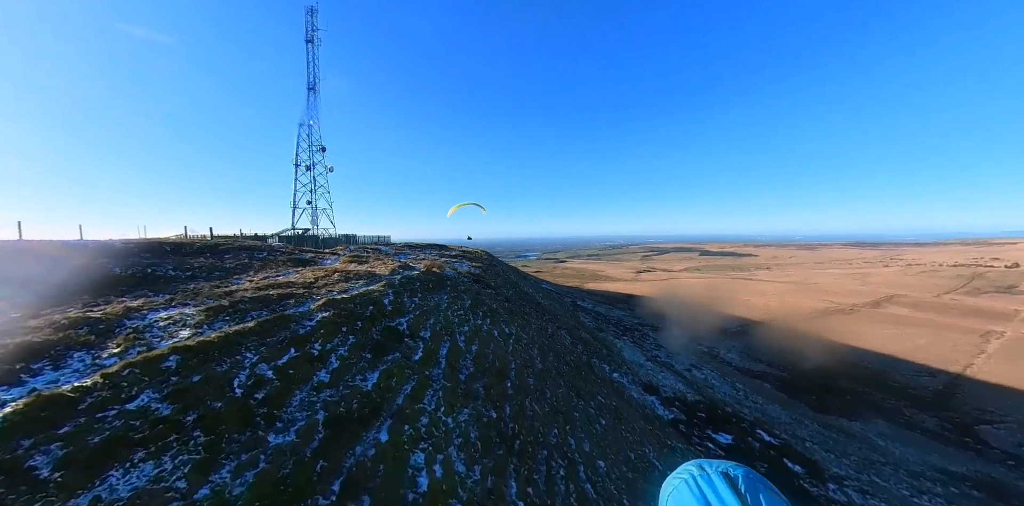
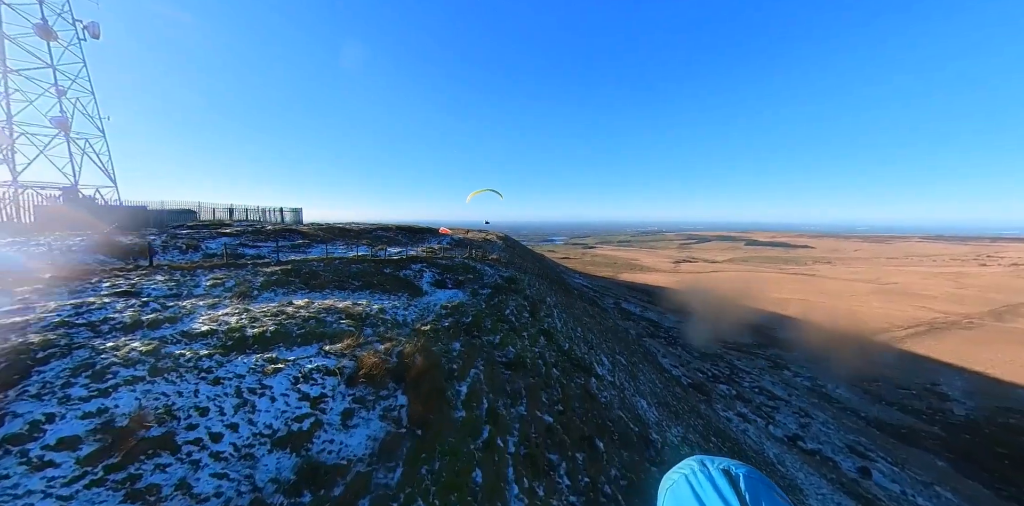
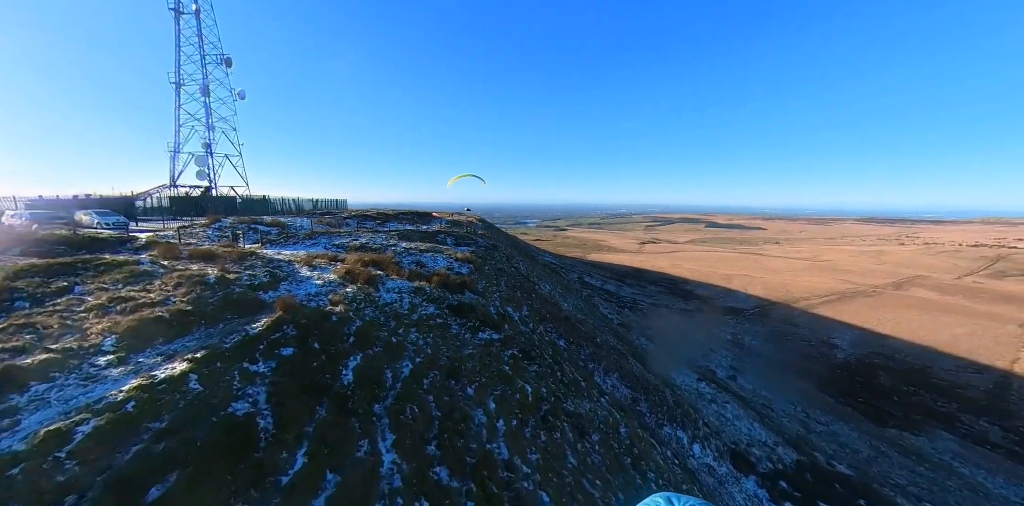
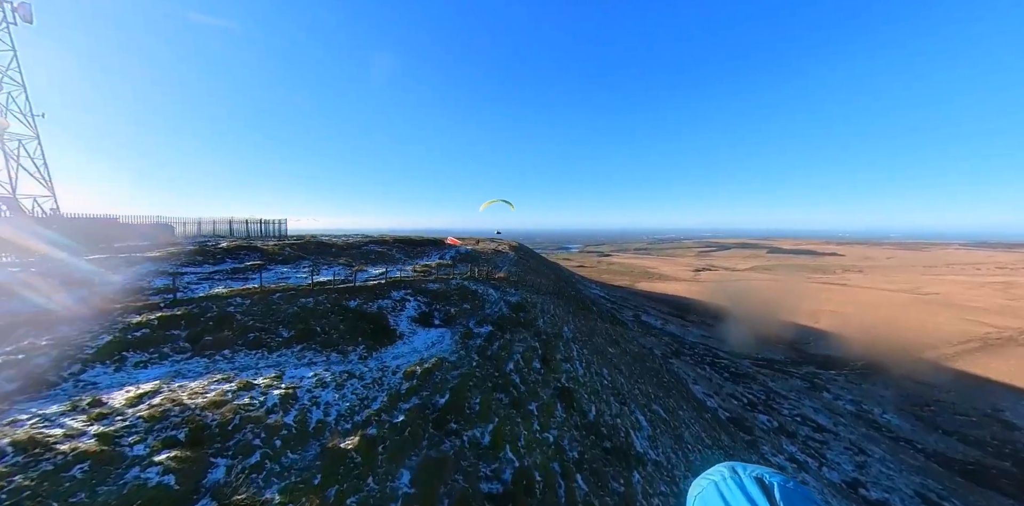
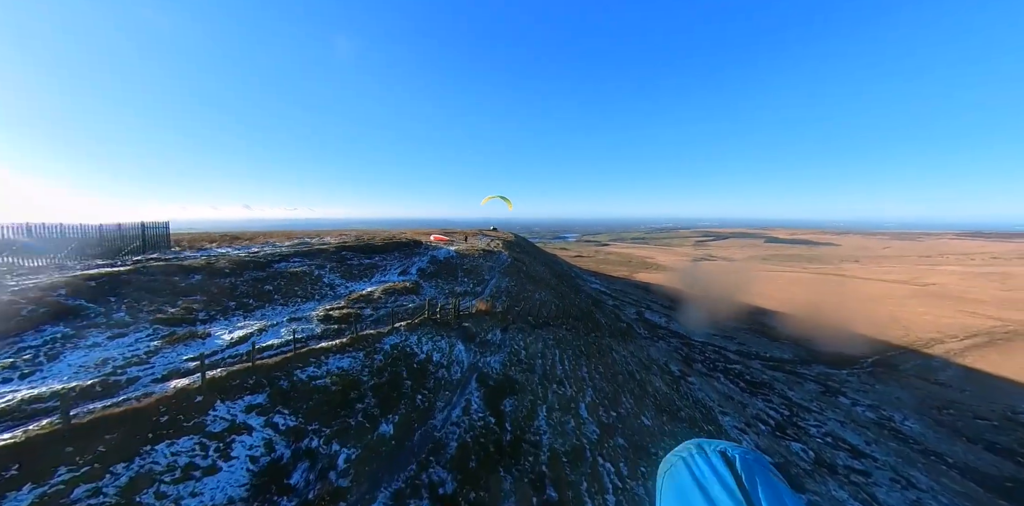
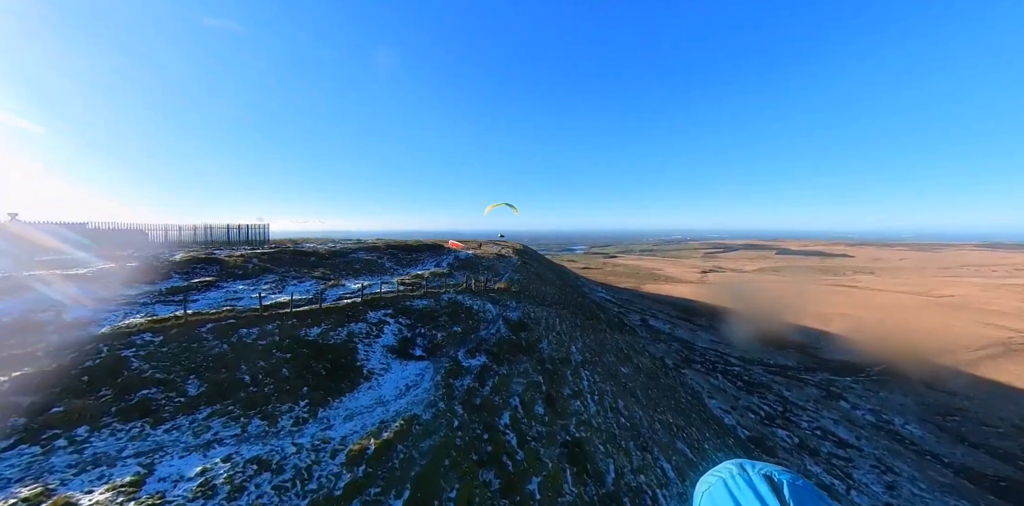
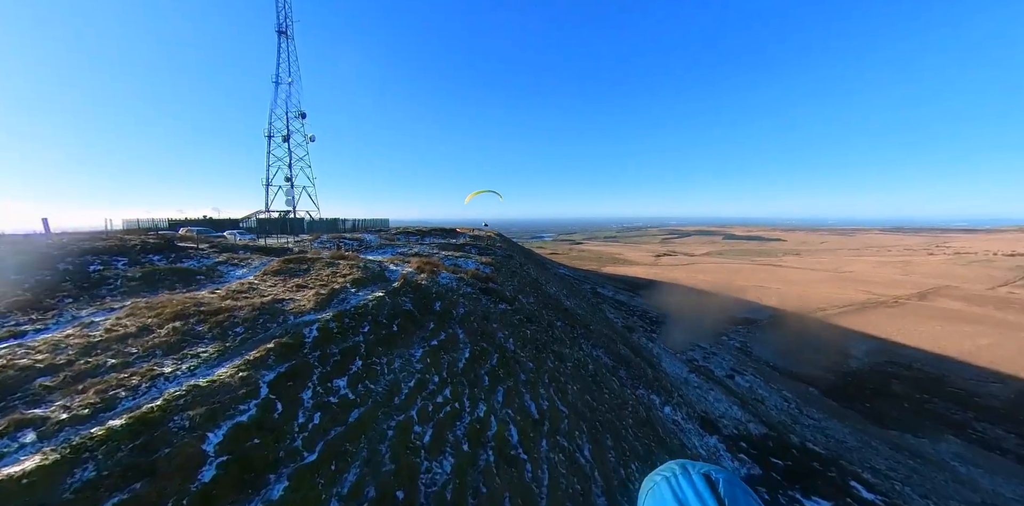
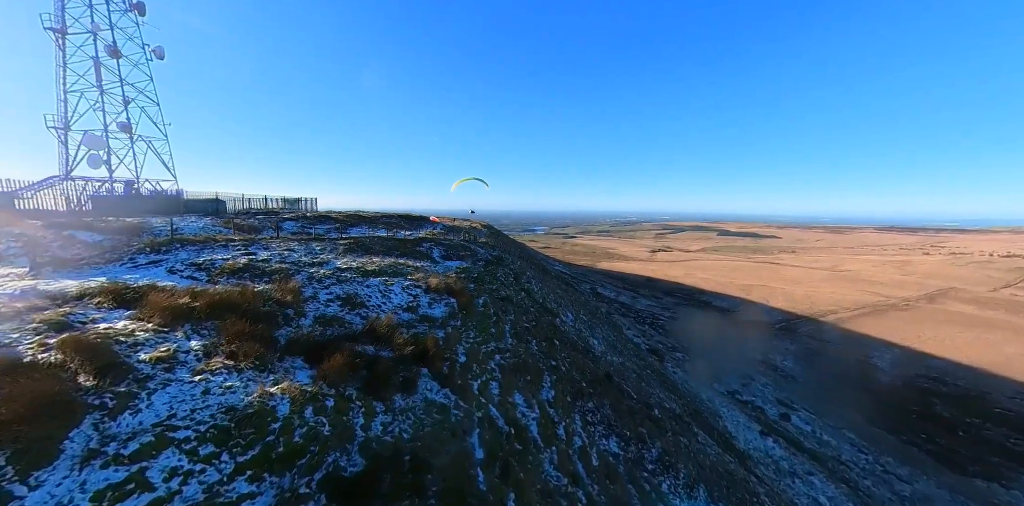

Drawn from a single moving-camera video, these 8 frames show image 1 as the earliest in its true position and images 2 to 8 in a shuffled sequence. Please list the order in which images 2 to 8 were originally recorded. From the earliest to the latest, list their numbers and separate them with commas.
7, 3, 8, 2, 4, 6, 5
